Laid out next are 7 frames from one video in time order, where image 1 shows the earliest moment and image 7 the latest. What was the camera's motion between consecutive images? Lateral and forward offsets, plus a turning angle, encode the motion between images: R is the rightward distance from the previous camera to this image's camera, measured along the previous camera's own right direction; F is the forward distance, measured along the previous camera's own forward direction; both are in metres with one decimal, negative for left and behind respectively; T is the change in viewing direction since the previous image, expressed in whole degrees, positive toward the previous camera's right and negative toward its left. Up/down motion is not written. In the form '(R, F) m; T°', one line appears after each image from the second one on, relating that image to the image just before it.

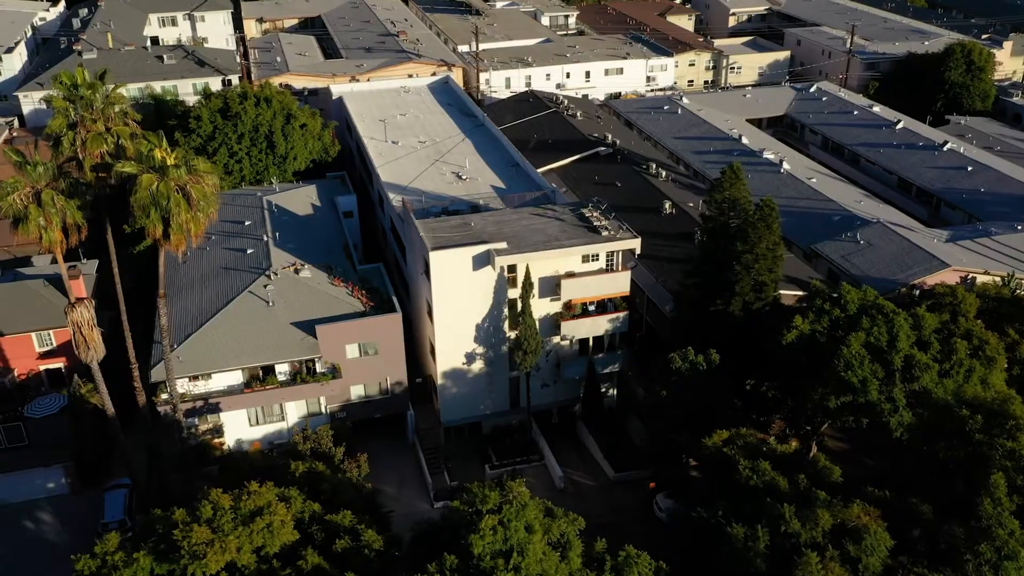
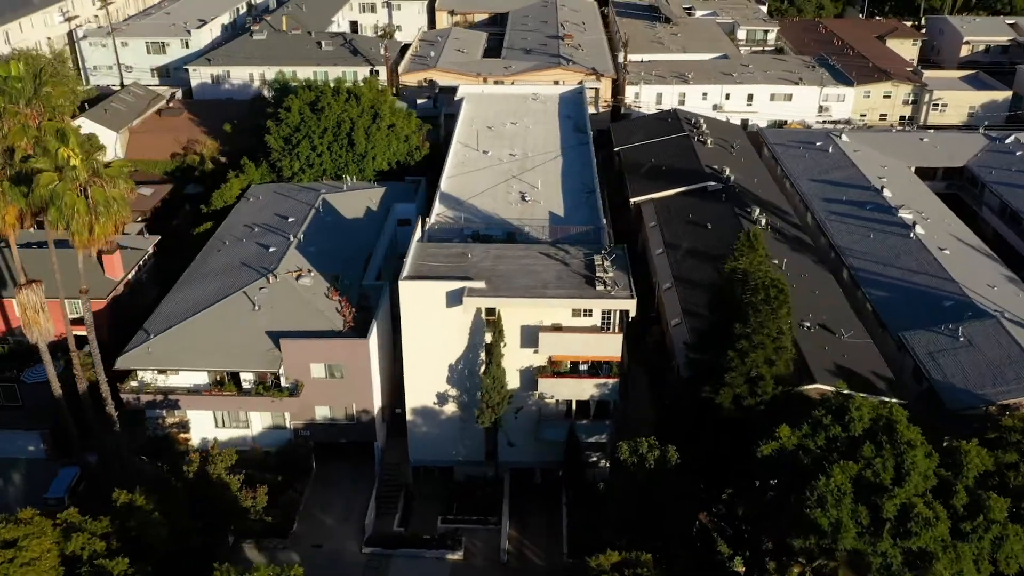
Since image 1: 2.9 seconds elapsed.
(+7.3, +3.7) m; -16°
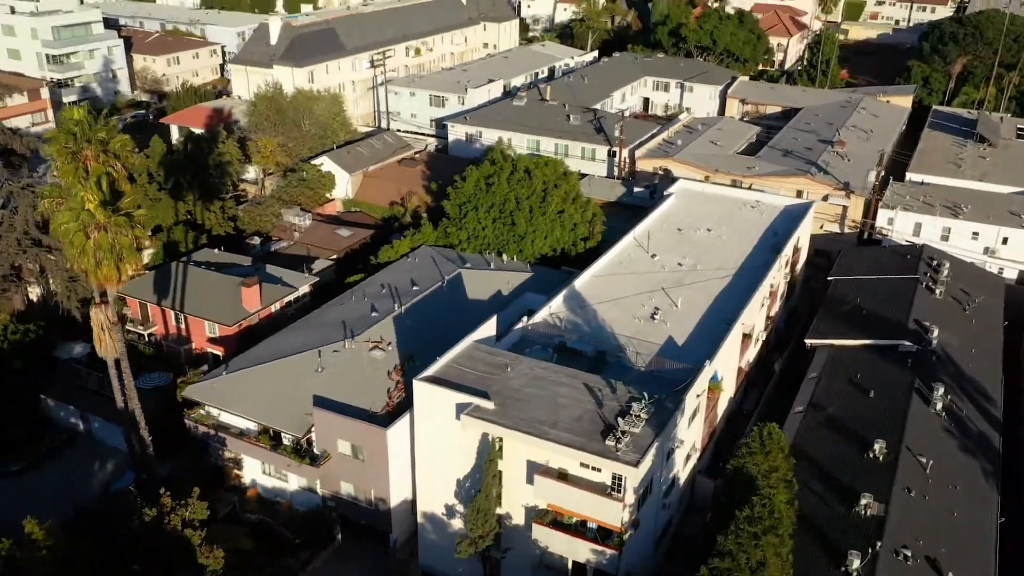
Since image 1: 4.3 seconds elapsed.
(+7.5, +3.9) m; -22°
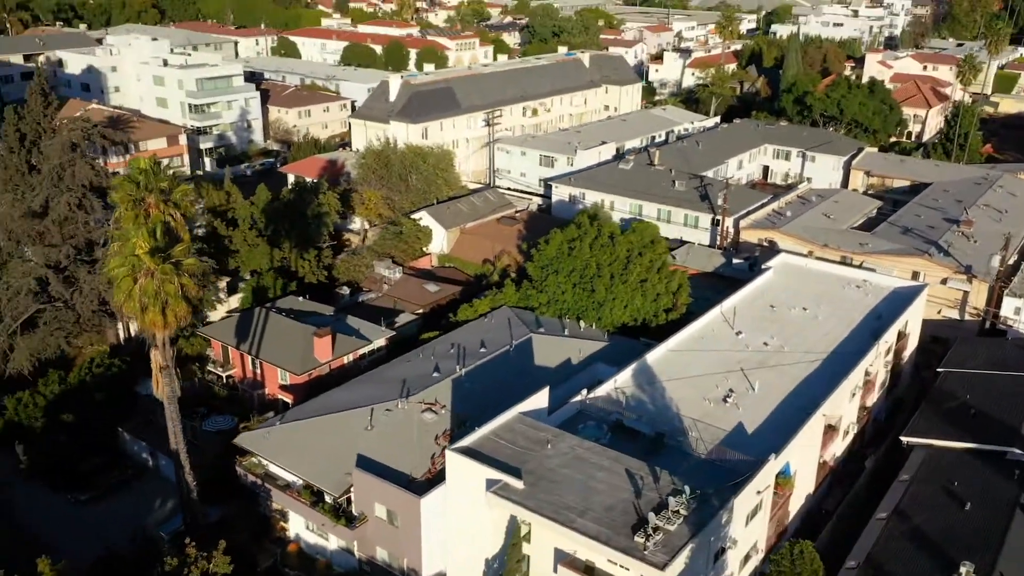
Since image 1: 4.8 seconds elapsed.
(+2.1, +1.2) m; -9°
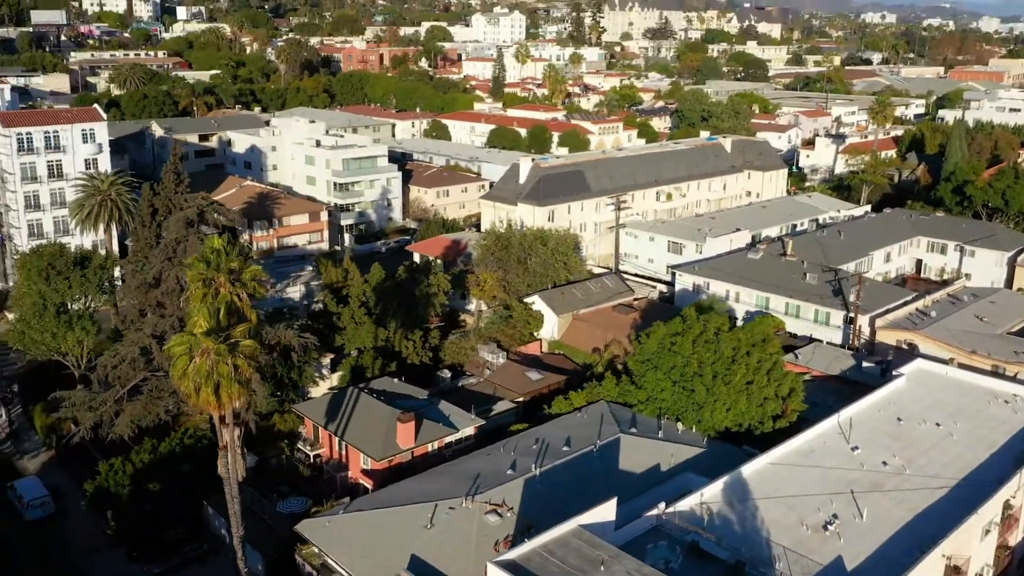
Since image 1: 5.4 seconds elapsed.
(+2.3, +1.8) m; -10°
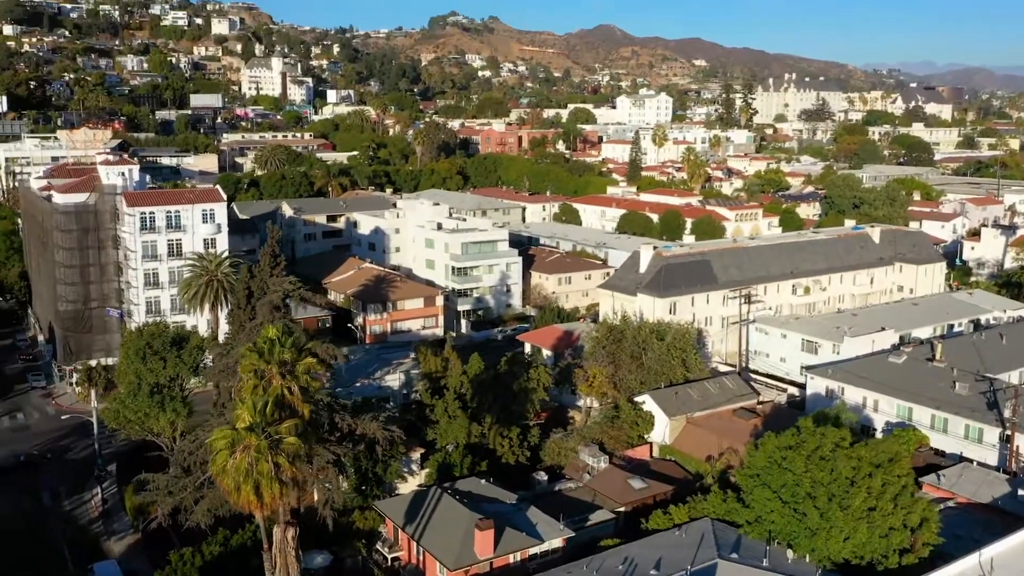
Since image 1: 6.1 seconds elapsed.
(+1.9, +2.2) m; -10°
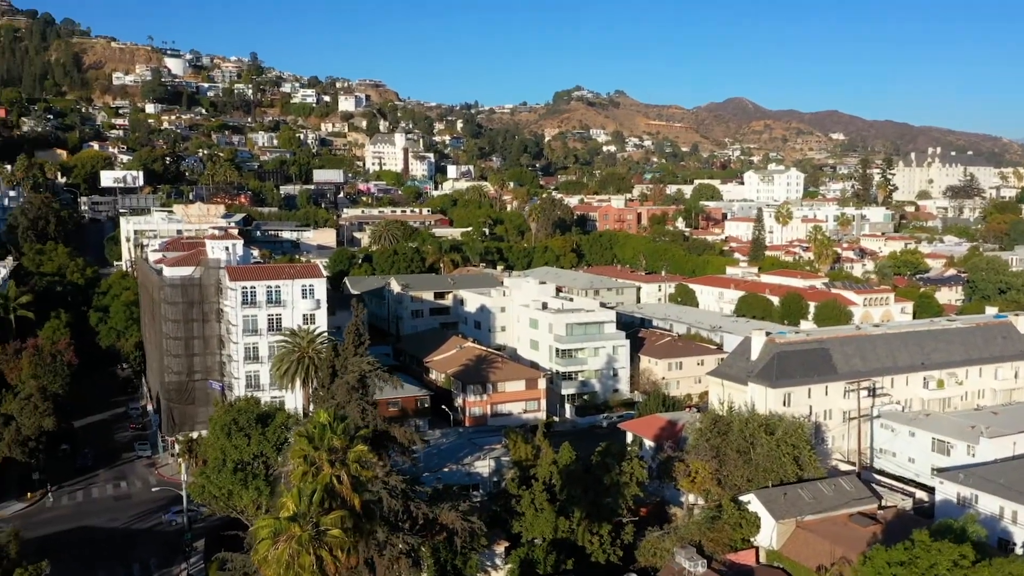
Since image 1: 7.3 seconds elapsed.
(+1.4, +1.2) m; -8°
